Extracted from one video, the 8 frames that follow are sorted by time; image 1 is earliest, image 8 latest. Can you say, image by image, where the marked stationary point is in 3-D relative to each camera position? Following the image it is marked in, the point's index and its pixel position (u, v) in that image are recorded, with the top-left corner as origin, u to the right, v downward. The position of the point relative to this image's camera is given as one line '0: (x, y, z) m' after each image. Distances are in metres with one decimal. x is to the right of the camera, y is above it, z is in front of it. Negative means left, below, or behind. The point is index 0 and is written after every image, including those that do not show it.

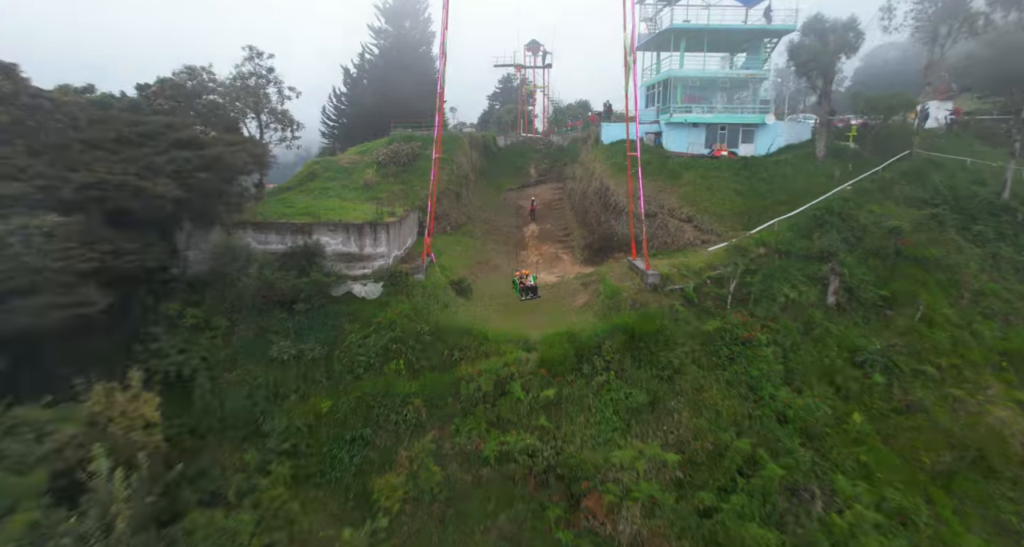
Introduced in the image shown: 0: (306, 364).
0: (-1.9, -0.8, +4.2) m
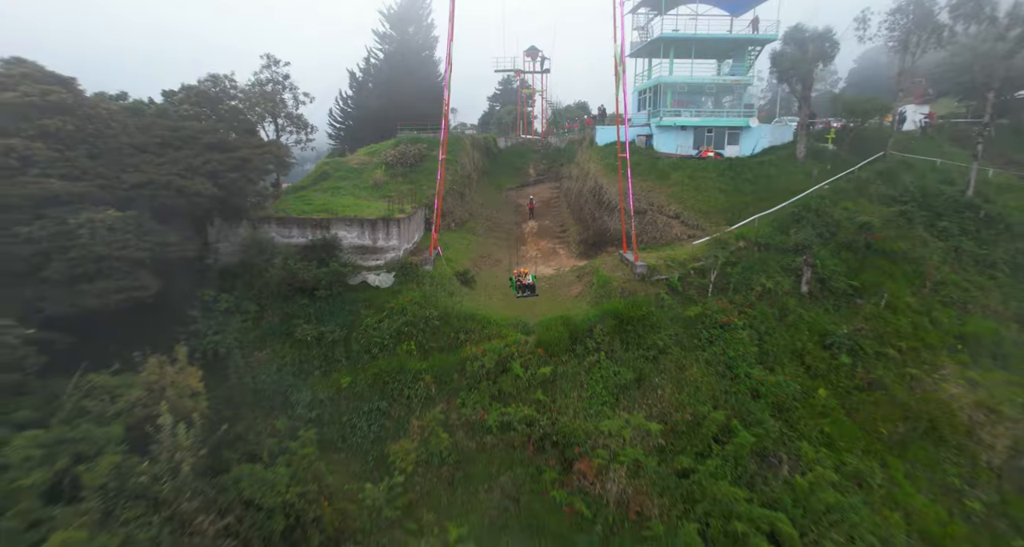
0: (-1.9, -0.7, +4.7) m
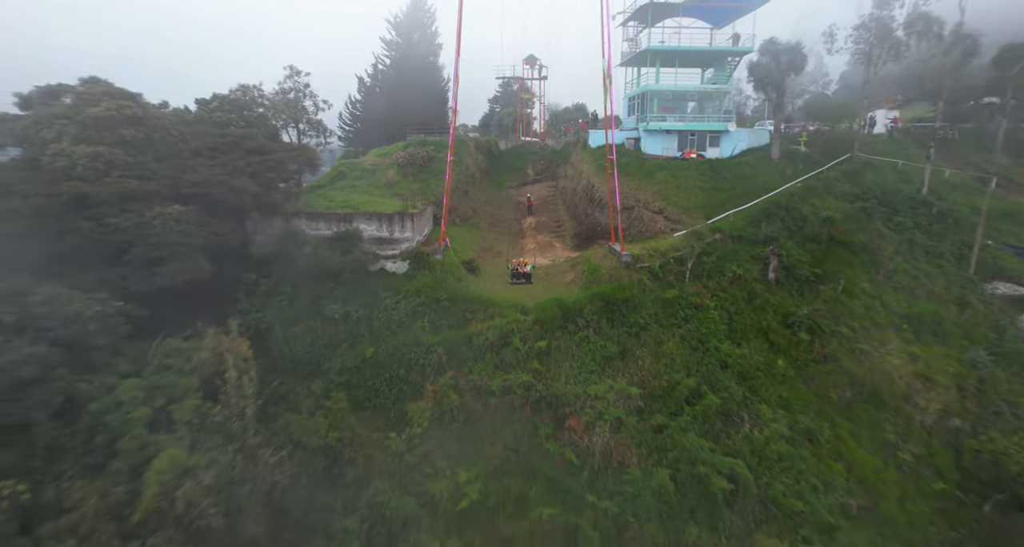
0: (-1.9, -0.6, +5.4) m
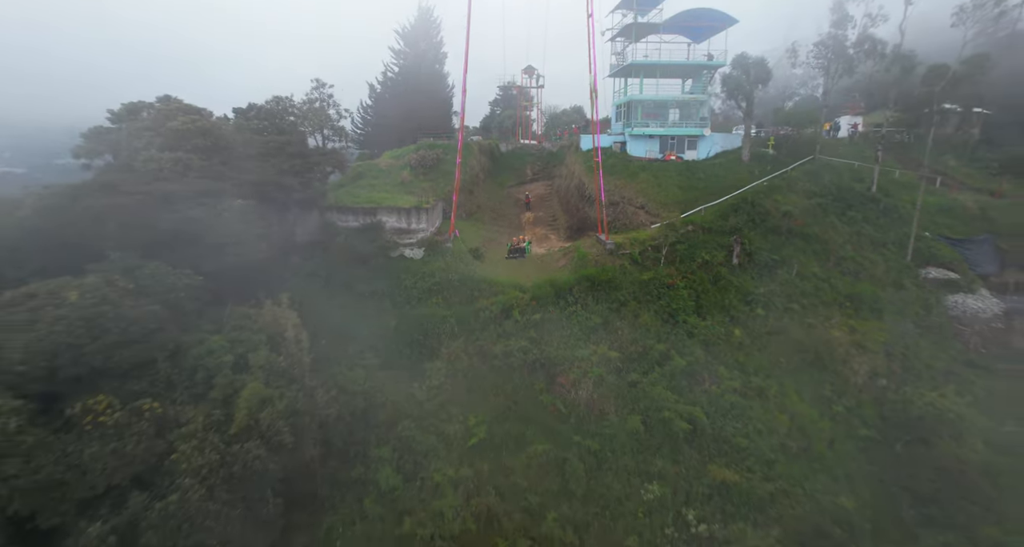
0: (-1.9, -0.3, +6.4) m
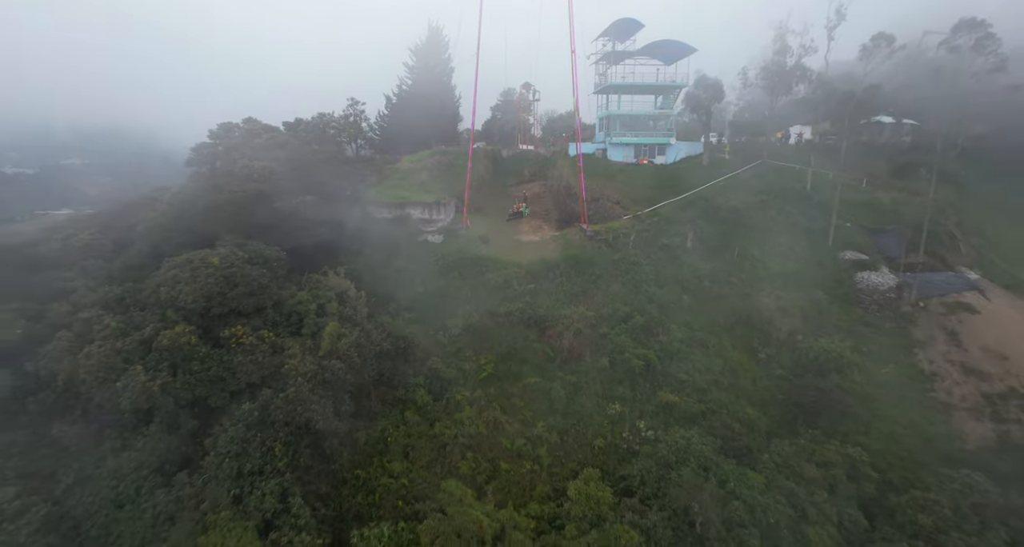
0: (-1.9, 0.0, +8.2) m
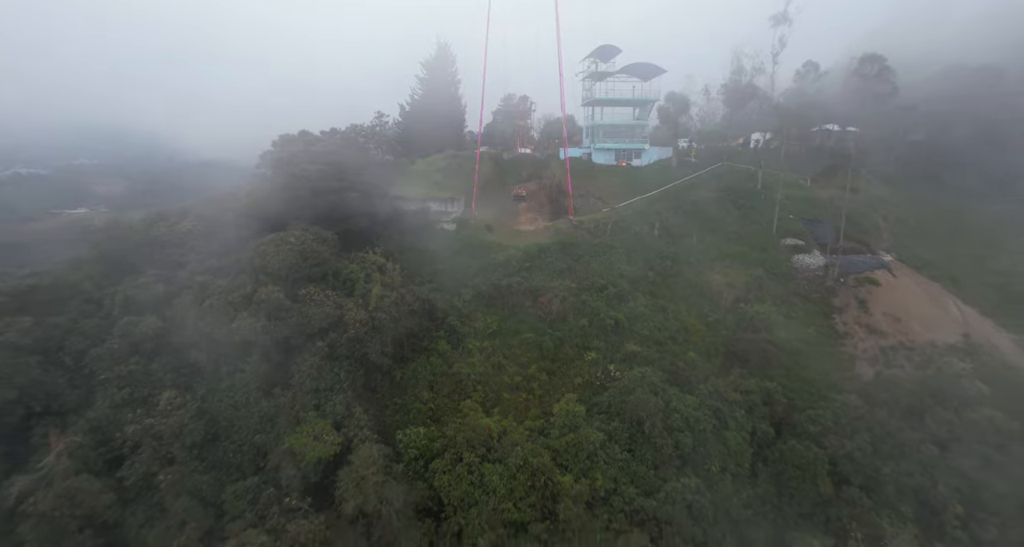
0: (-1.9, +0.5, +10.2) m
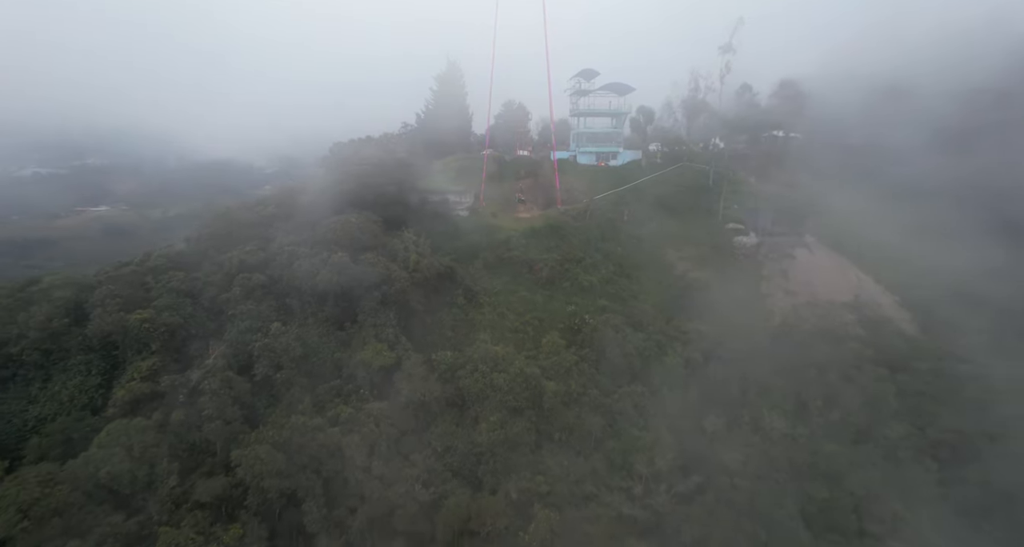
0: (-1.9, +1.1, +13.1) m
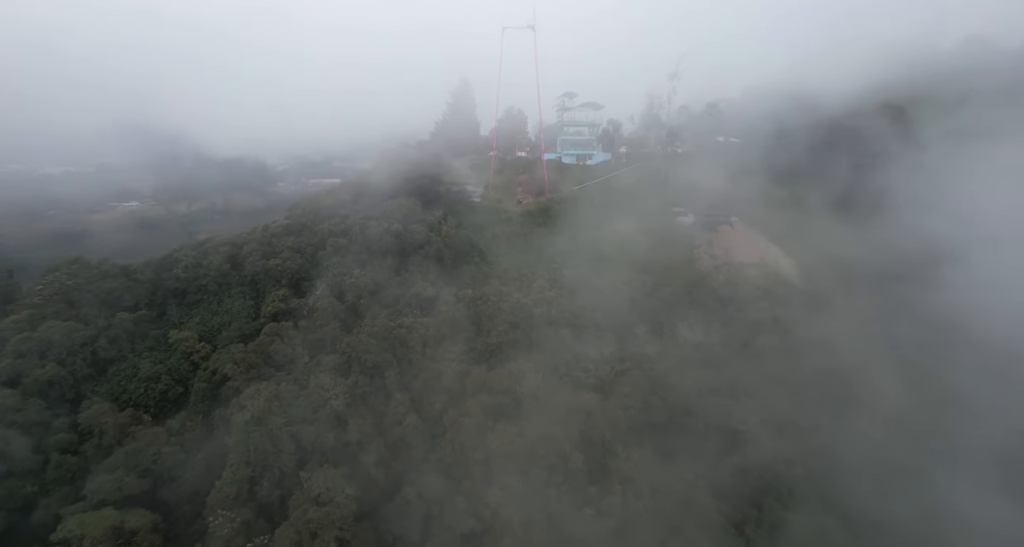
0: (-1.9, +2.4, +17.9) m
